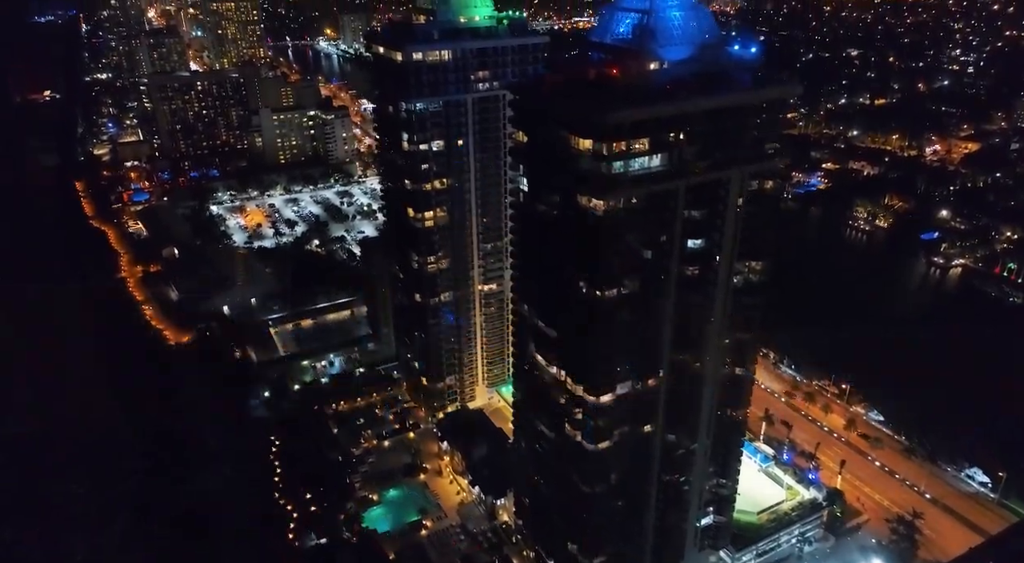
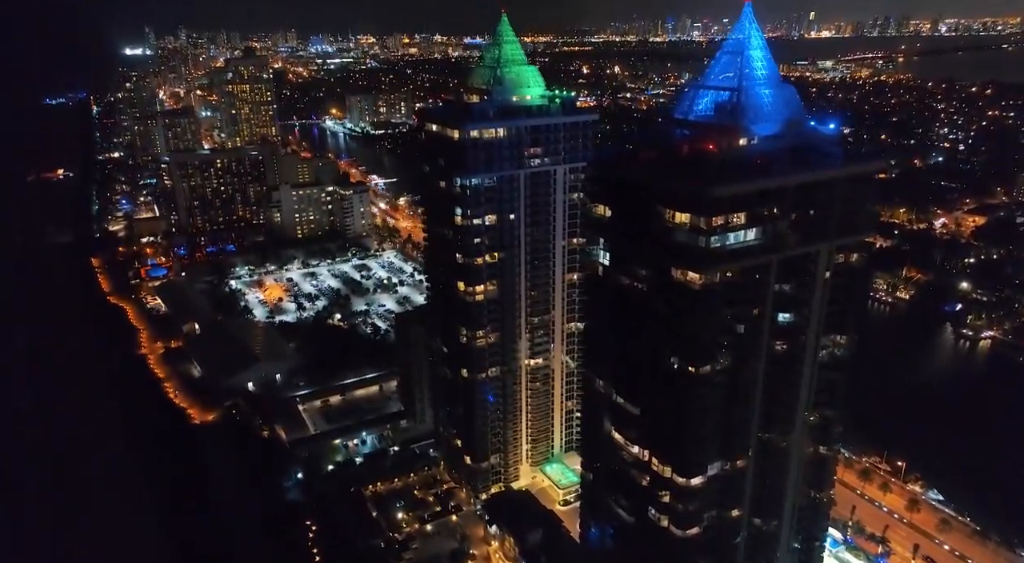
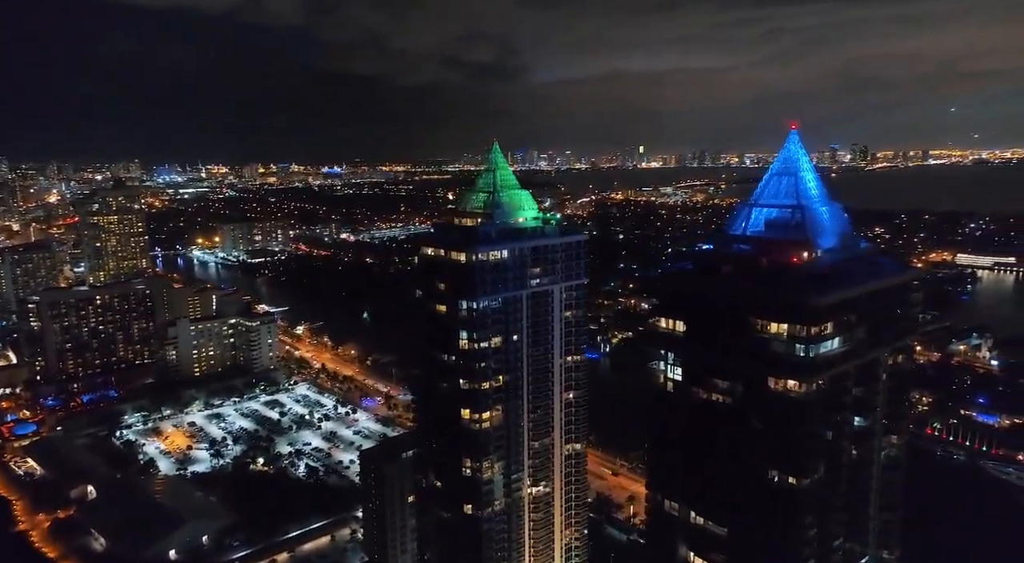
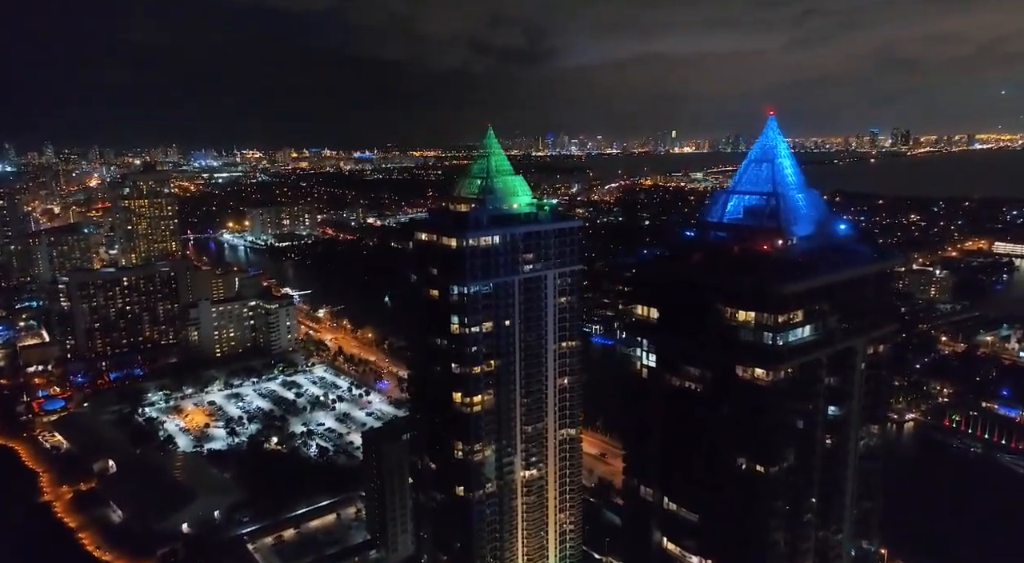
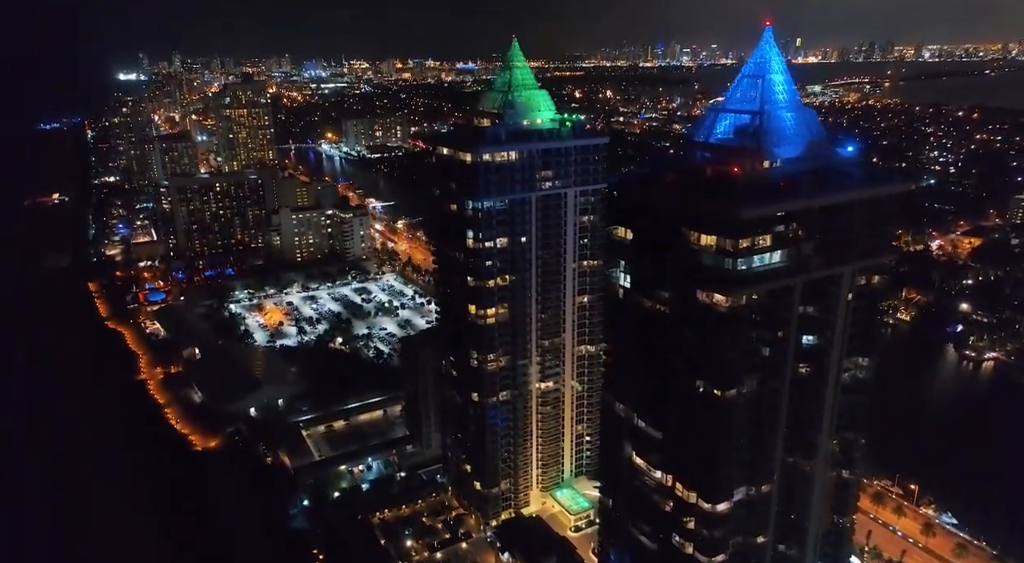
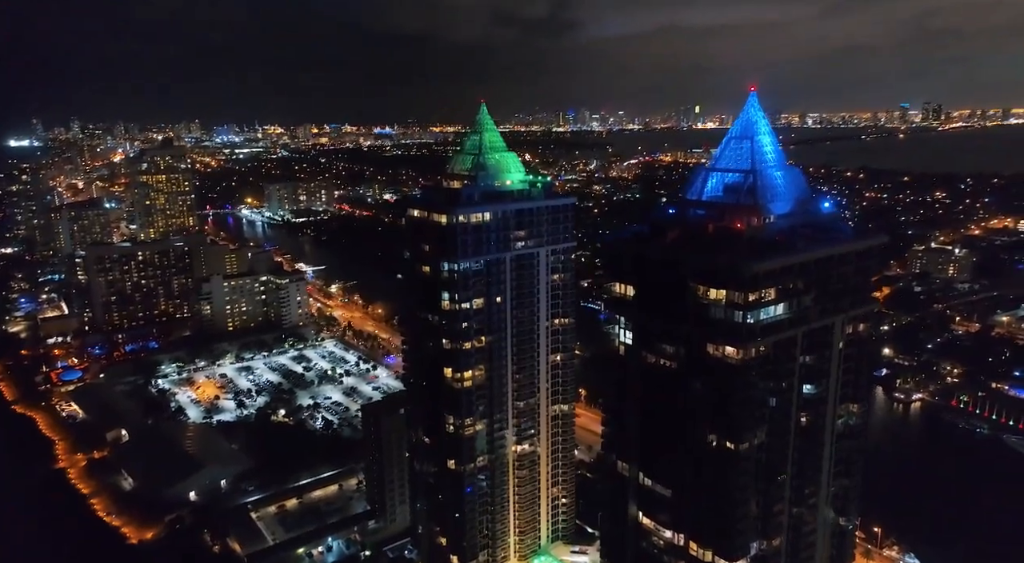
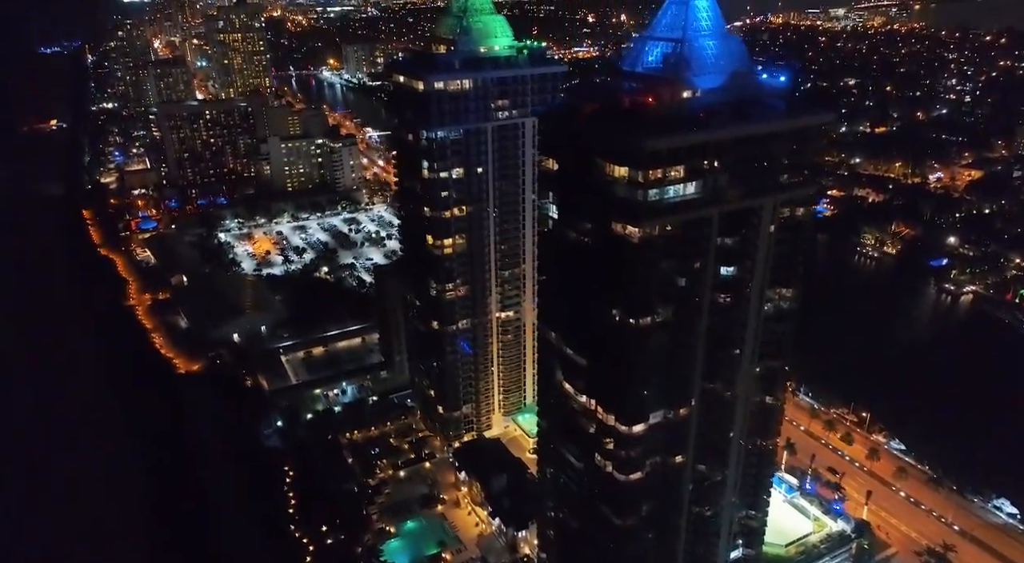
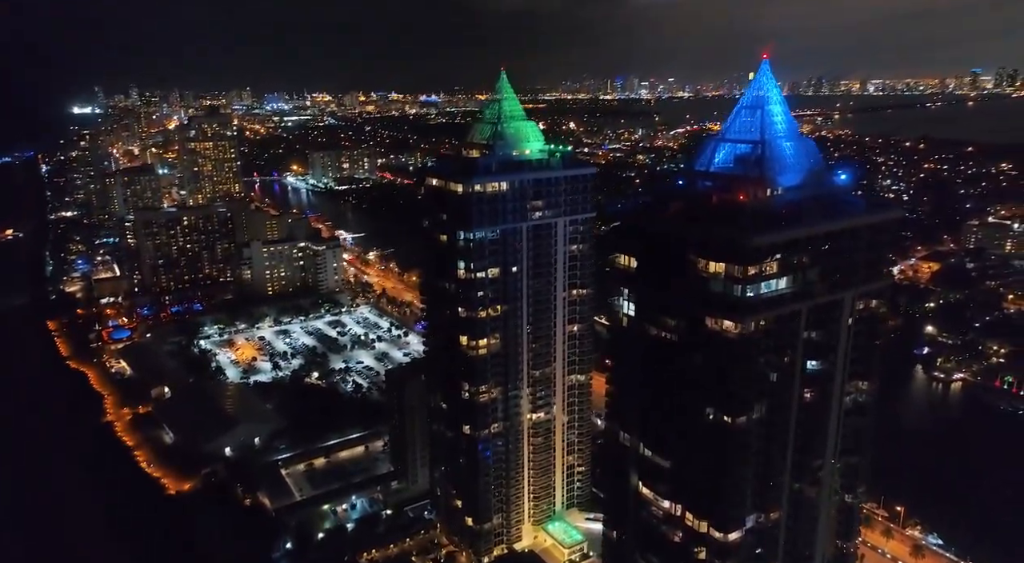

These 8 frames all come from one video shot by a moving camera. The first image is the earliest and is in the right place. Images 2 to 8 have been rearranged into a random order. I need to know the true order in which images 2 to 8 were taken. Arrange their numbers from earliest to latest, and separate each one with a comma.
7, 2, 5, 8, 6, 4, 3
